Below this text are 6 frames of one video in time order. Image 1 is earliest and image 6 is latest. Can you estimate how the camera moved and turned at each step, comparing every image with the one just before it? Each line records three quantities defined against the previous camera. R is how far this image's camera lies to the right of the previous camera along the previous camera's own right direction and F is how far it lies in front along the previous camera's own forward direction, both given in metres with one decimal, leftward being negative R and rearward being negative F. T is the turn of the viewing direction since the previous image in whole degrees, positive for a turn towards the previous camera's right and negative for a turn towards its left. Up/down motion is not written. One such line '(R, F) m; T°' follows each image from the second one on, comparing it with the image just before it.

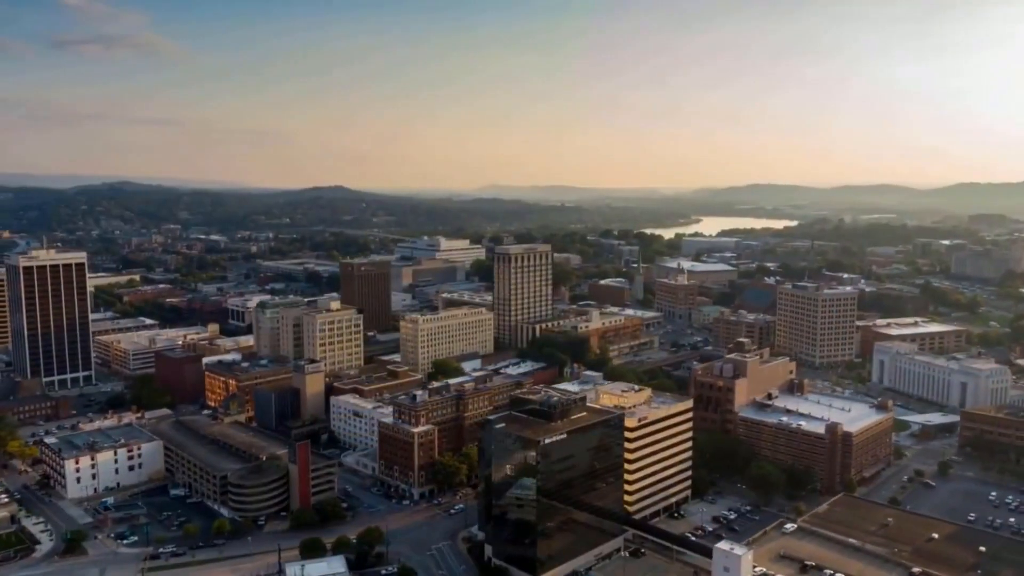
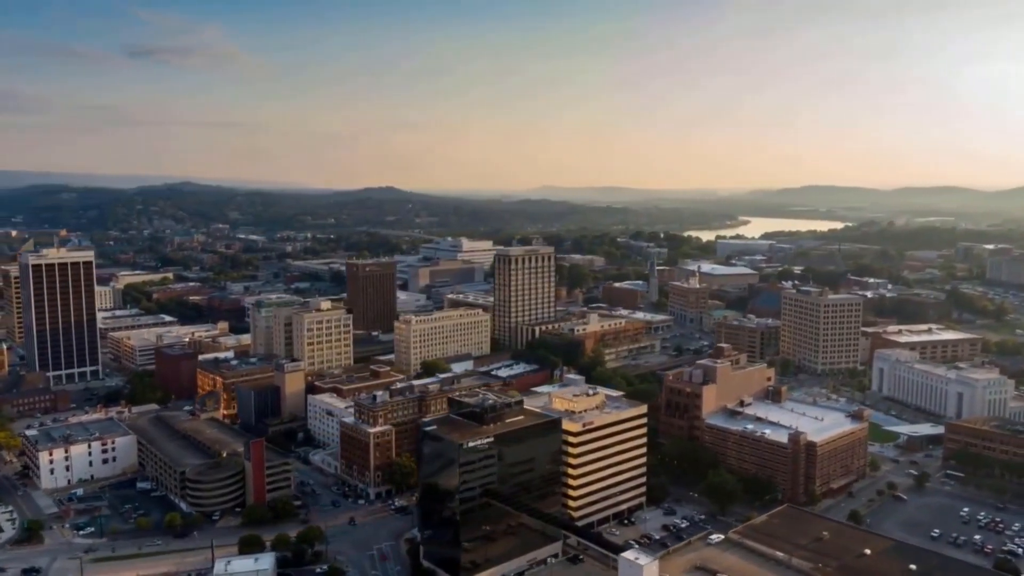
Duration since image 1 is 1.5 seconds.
(+3.9, +0.2) m; -4°
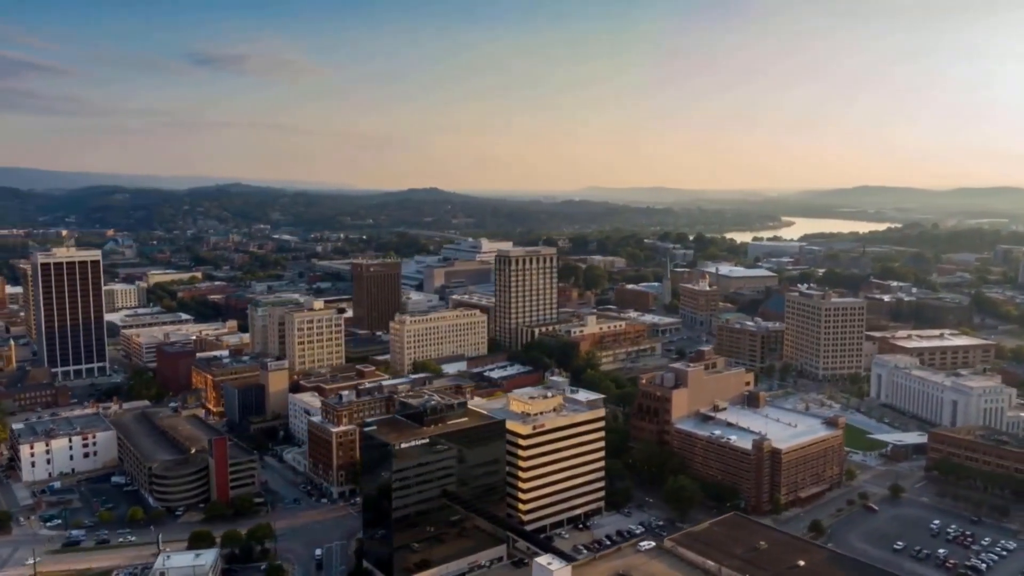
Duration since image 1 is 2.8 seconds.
(+3.4, +0.2) m; -3°
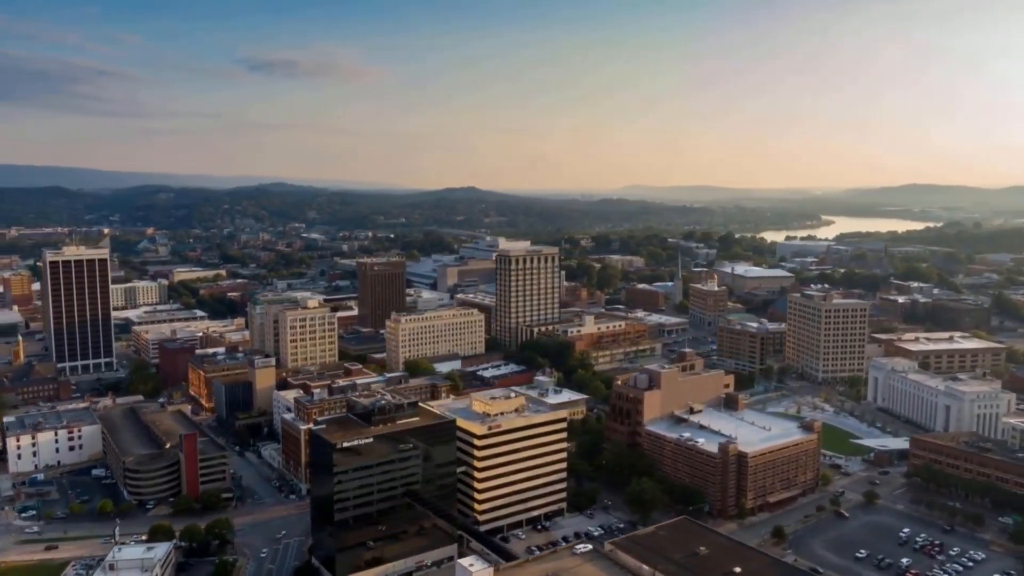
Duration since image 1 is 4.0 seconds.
(+3.0, +0.2) m; -3°
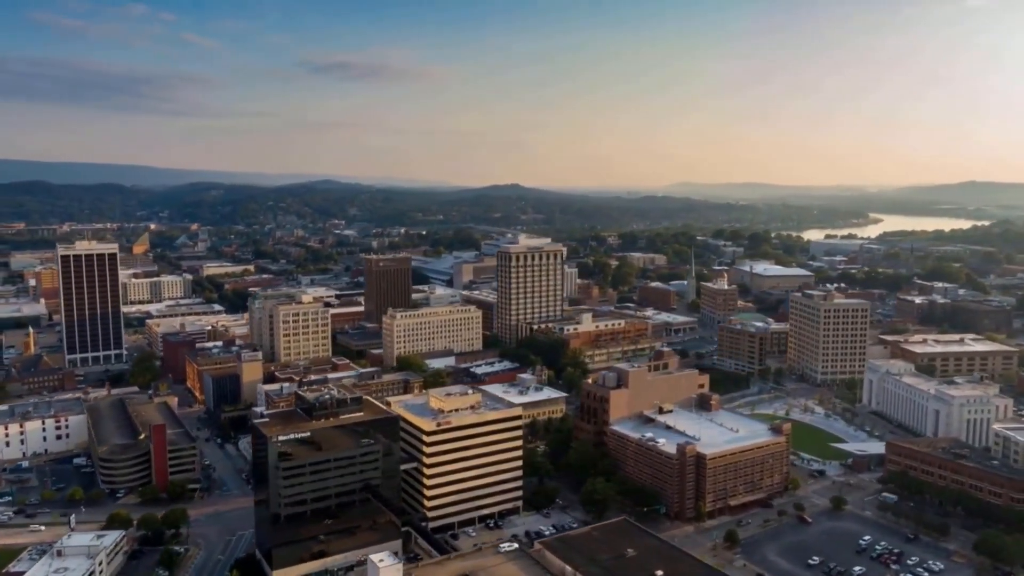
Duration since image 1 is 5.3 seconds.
(+3.5, +0.2) m; -4°
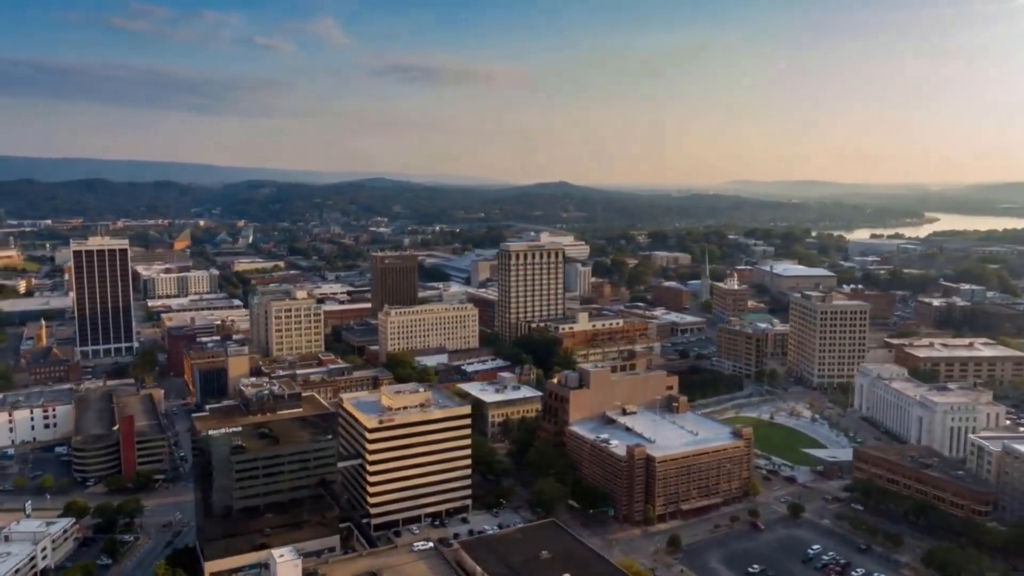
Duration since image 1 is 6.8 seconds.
(+3.9, +0.3) m; -4°
